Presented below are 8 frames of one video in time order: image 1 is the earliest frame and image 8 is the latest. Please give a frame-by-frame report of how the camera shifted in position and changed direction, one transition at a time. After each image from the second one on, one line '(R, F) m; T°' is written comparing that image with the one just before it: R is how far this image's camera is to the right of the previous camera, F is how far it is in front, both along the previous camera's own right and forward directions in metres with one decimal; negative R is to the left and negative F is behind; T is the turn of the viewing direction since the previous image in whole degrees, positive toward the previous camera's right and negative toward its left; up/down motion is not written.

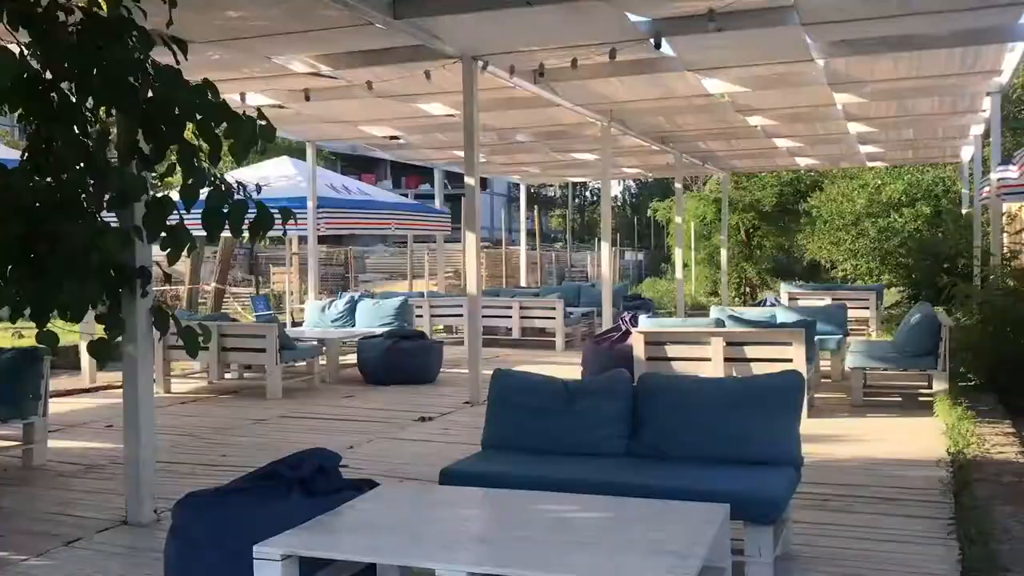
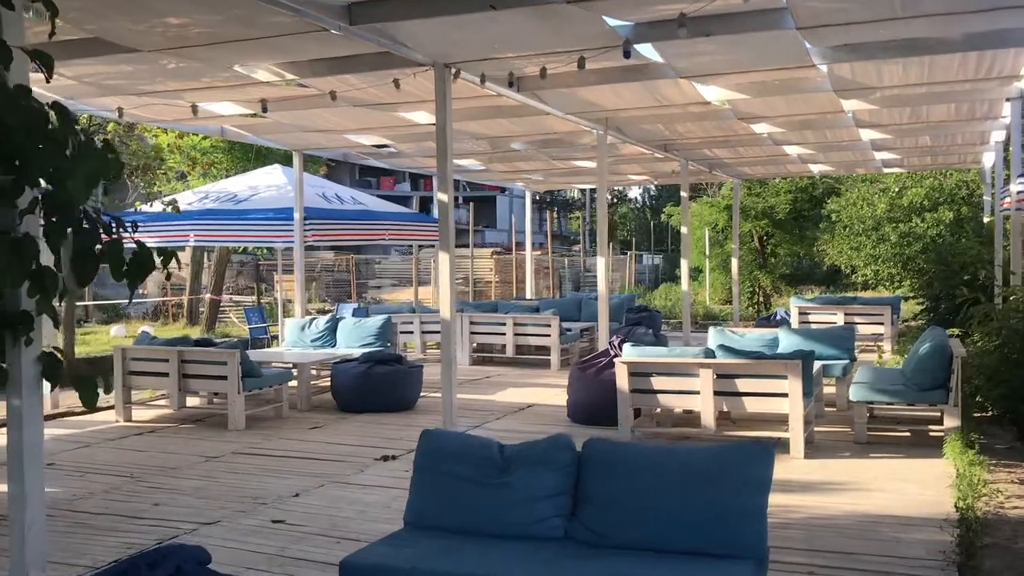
(+0.4, +0.6) m; -1°
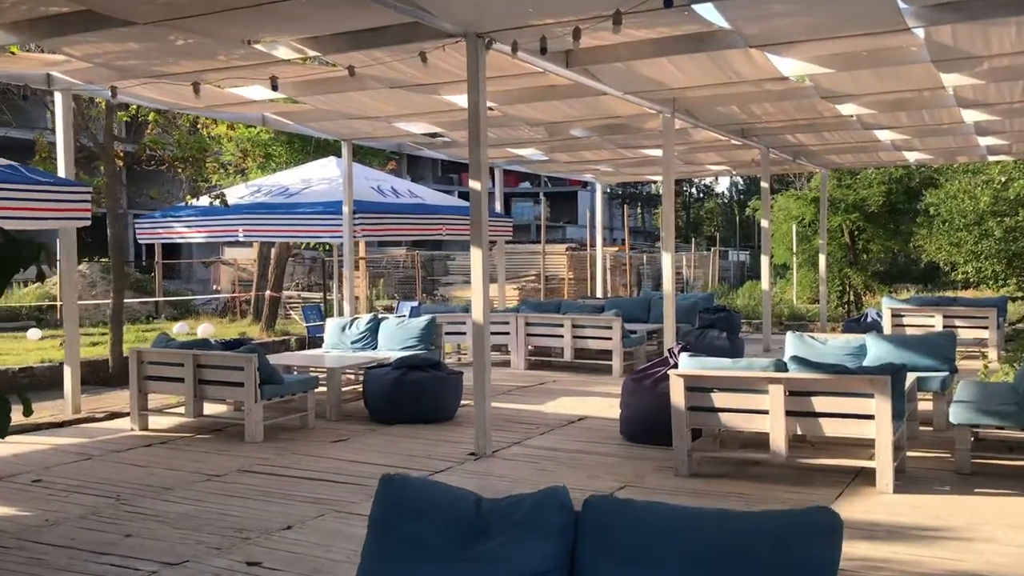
(+0.3, +0.9) m; -5°
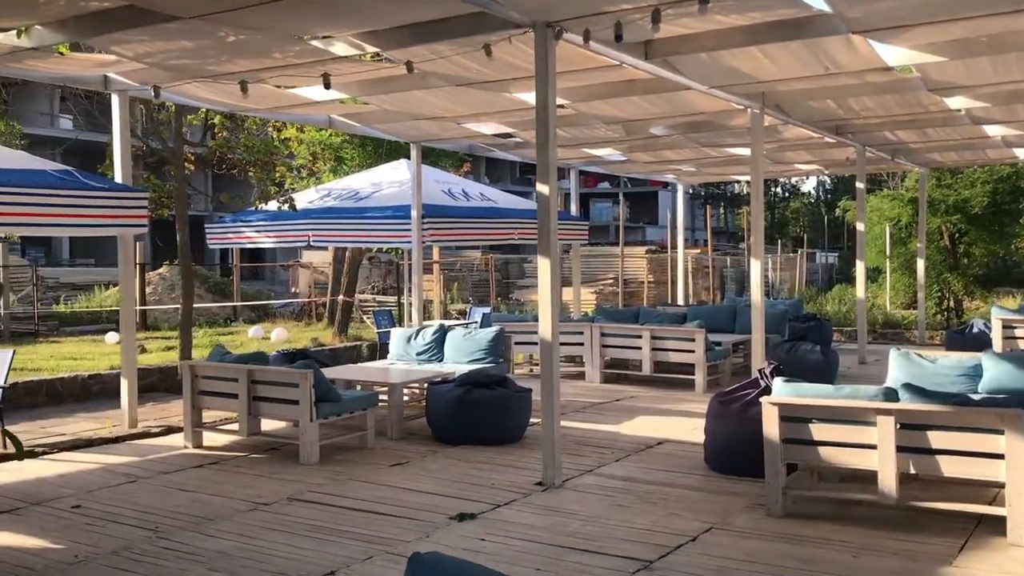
(0.0, +0.6) m; -5°
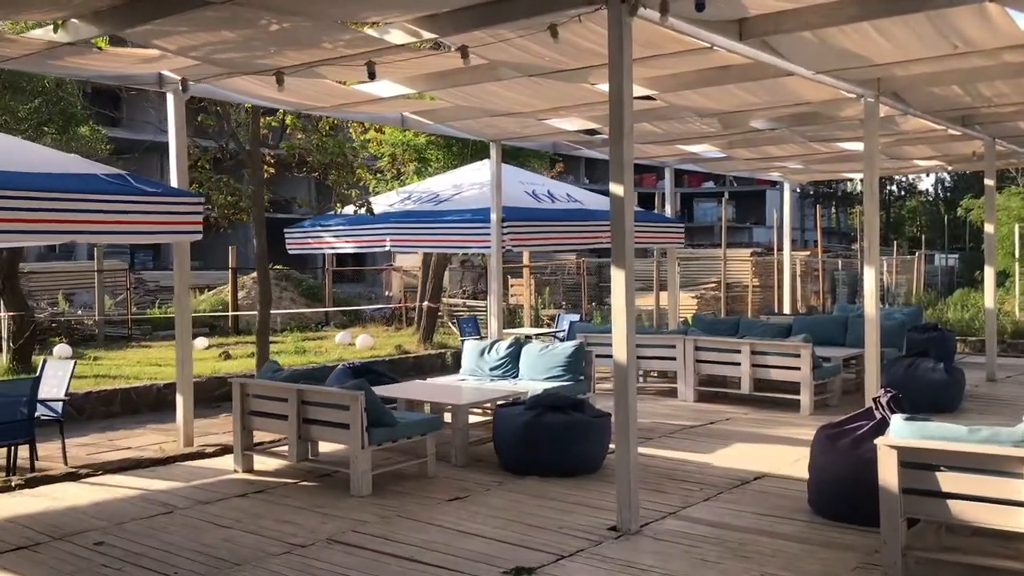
(+0.2, +0.7) m; -6°
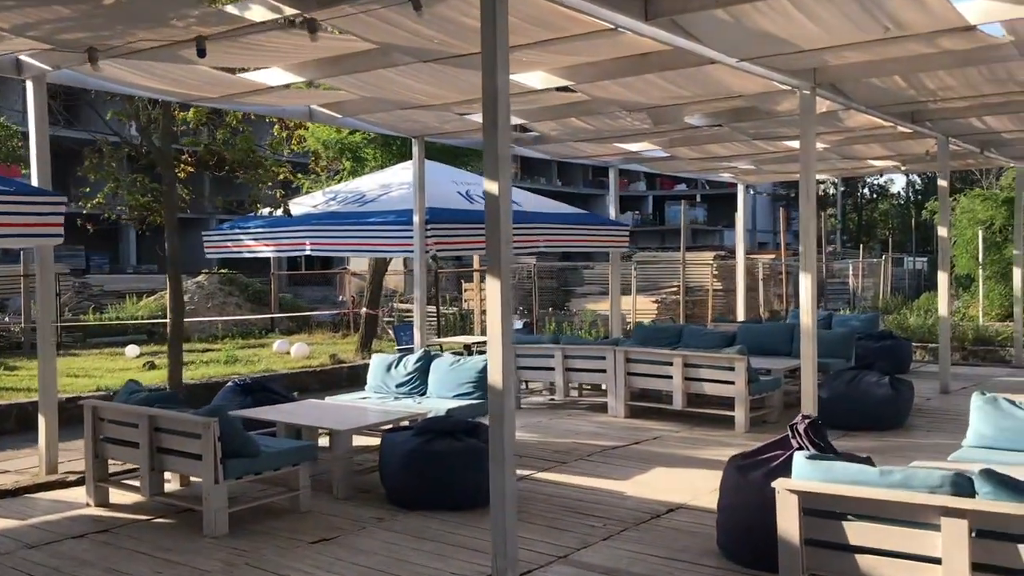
(+0.6, +0.7) m; +1°
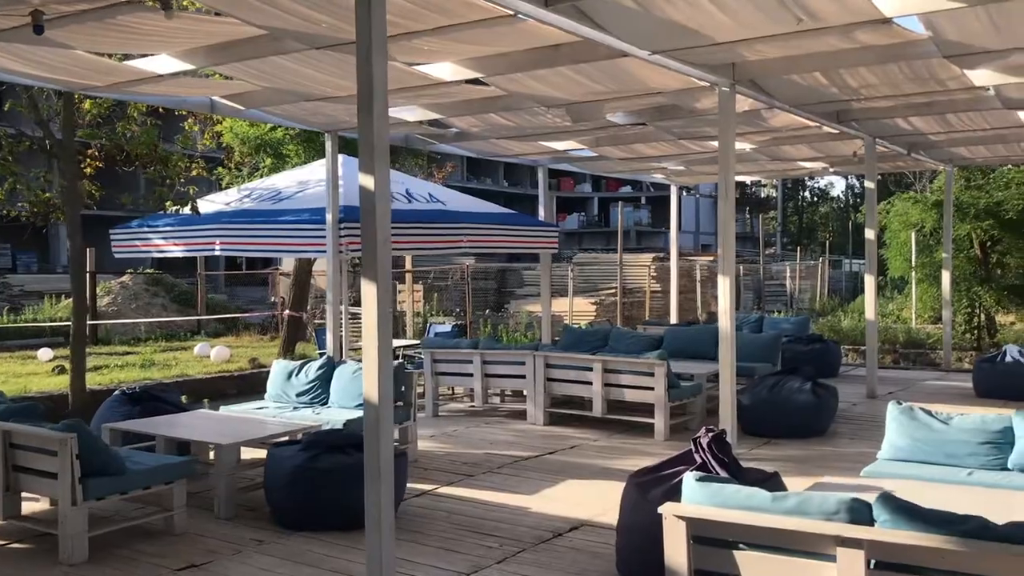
(+0.3, +0.4) m; +3°
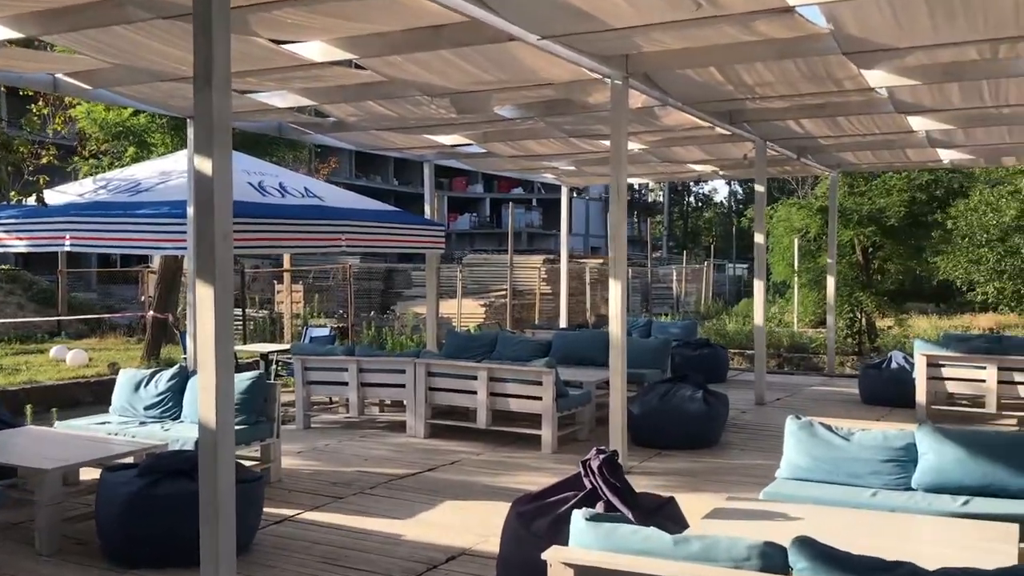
(+0.1, +0.5) m; +6°
